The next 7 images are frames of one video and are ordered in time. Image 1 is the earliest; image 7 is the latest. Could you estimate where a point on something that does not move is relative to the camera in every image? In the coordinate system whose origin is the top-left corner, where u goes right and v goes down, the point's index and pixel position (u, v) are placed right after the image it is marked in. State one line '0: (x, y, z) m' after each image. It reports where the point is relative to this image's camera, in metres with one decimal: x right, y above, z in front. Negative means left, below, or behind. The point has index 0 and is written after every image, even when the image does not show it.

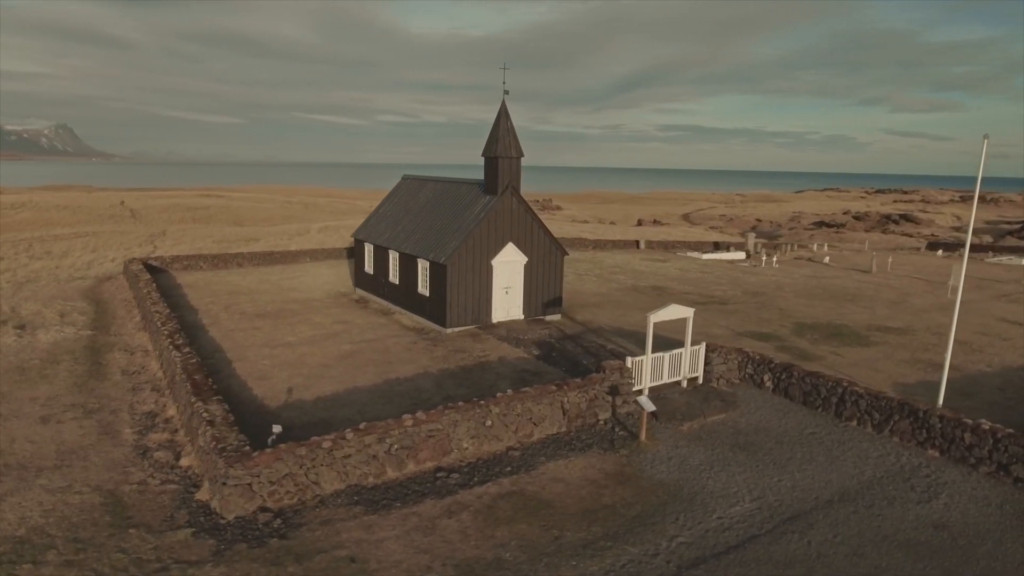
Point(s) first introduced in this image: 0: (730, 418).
0: (+4.8, -2.9, +14.8) m
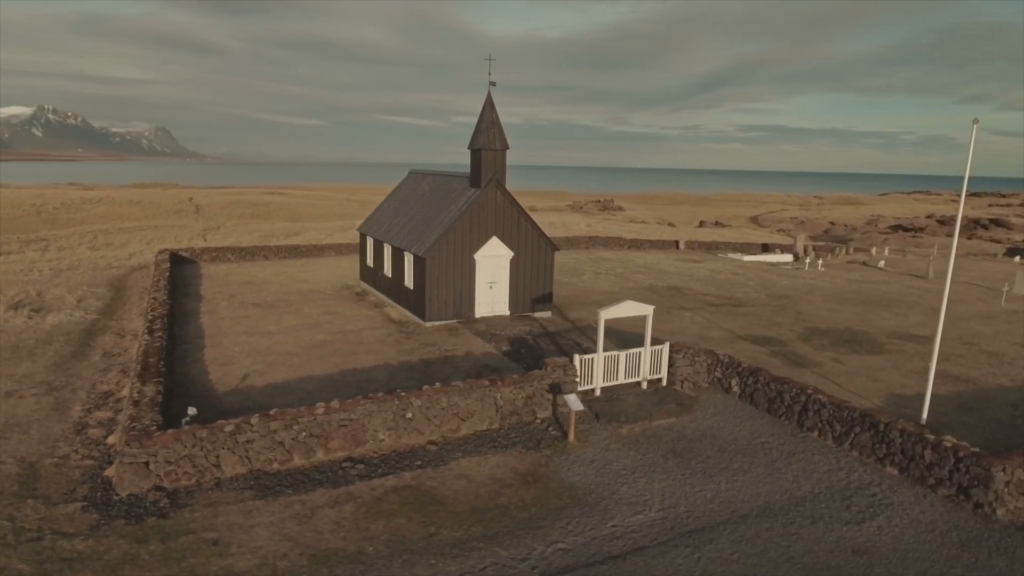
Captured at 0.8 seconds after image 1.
0: (+3.5, -2.8, +13.9) m
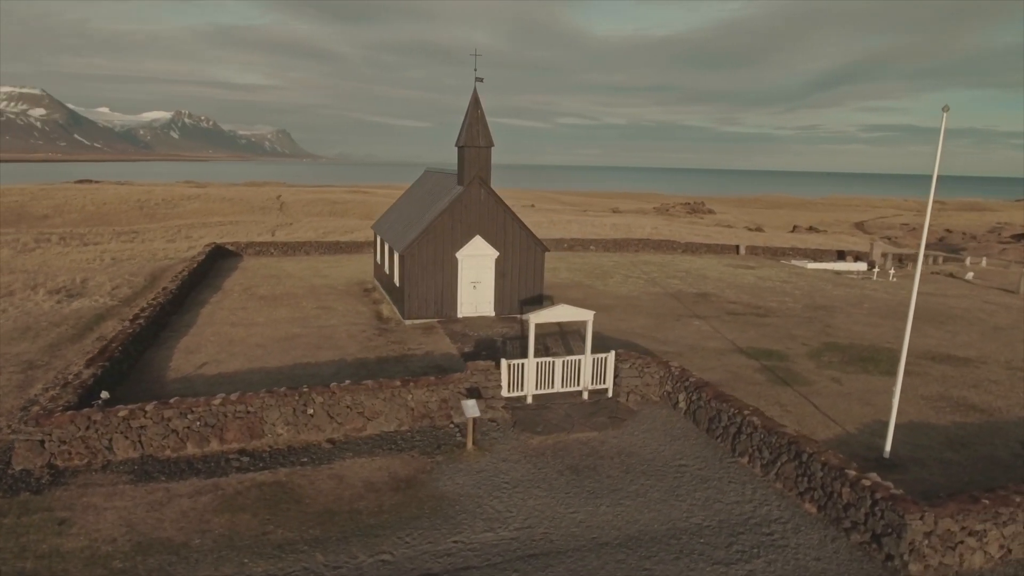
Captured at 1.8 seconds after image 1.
0: (+1.7, -2.9, +13.0) m
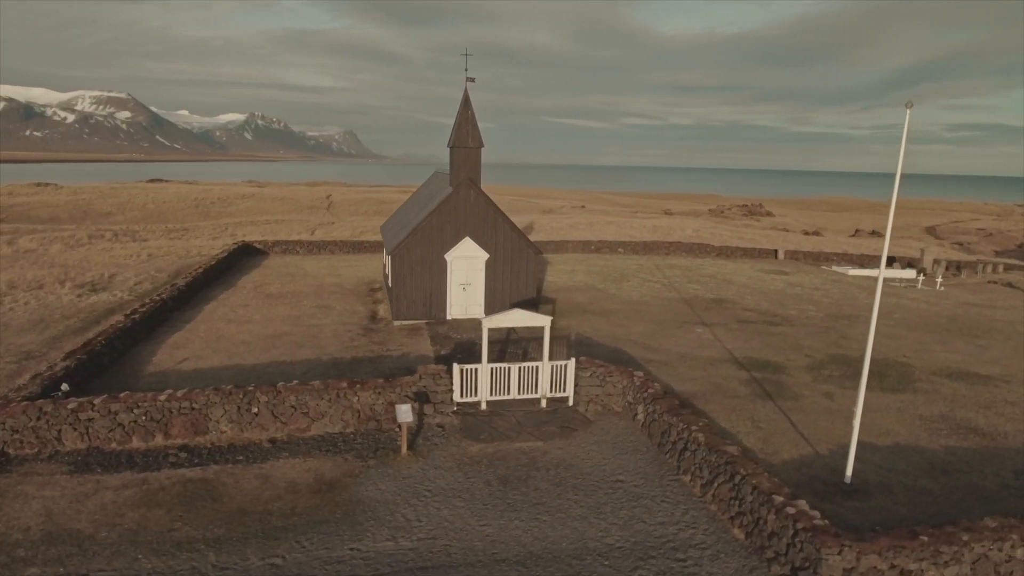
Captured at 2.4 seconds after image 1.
0: (+0.6, -3.0, +12.6) m
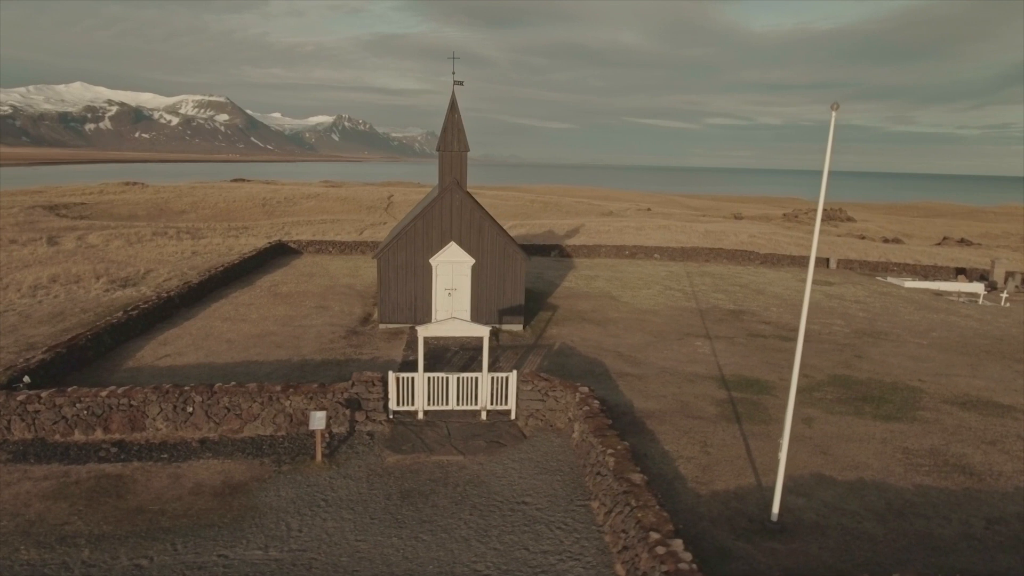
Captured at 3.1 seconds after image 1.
0: (-0.9, -3.2, +12.2) m
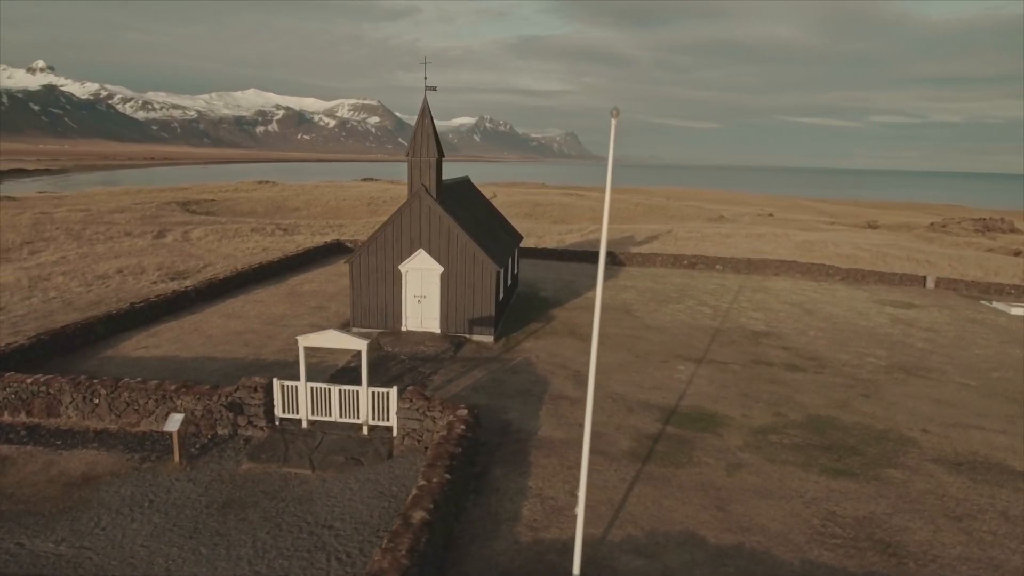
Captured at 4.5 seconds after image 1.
0: (-3.6, -3.4, +12.0) m
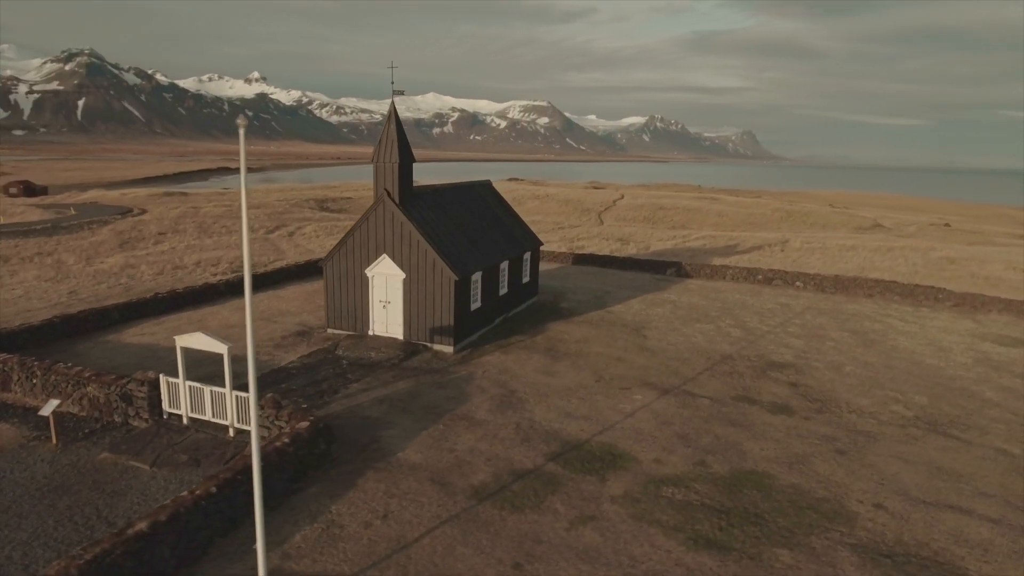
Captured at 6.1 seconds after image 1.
0: (-6.8, -3.5, +12.5) m
